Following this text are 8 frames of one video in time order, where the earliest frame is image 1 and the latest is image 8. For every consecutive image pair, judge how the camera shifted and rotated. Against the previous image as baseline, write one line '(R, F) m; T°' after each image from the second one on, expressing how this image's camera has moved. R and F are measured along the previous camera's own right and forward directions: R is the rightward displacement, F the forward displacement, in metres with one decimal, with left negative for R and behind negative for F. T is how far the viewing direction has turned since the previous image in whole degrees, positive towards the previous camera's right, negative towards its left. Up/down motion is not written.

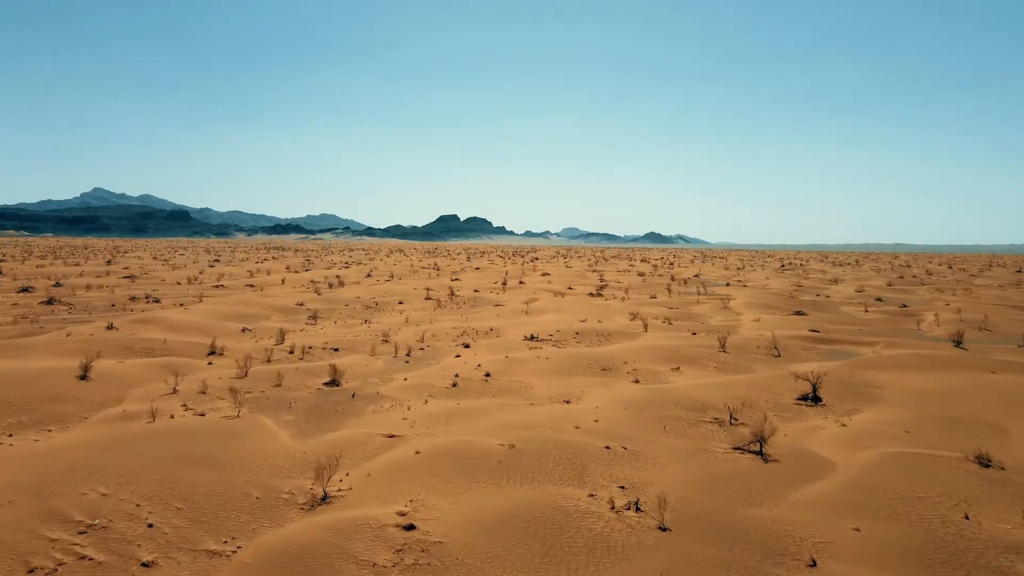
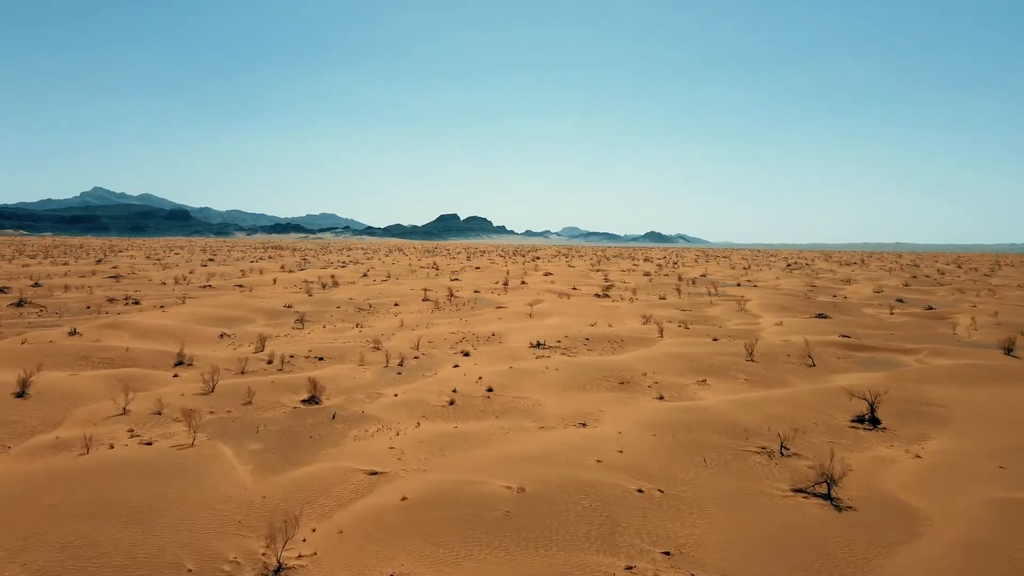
(-0.1, +1.3) m; 0°
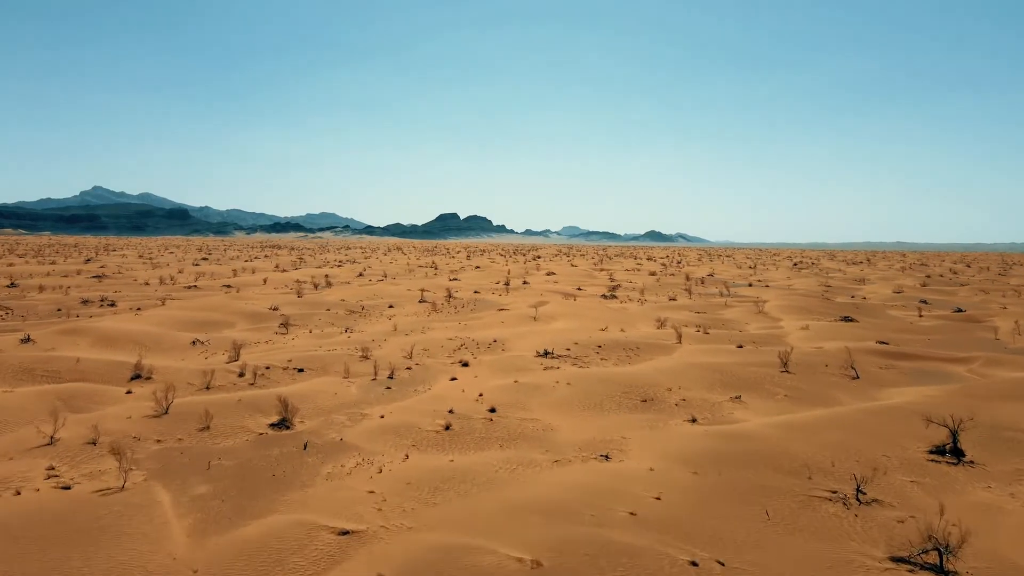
(-0.1, +1.4) m; 0°
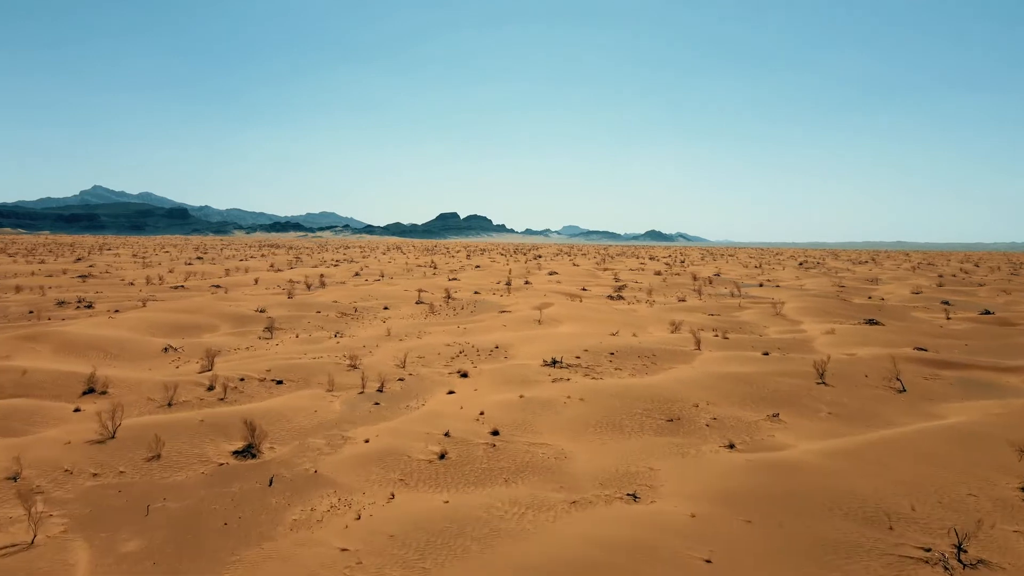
(-0.1, +1.1) m; 0°
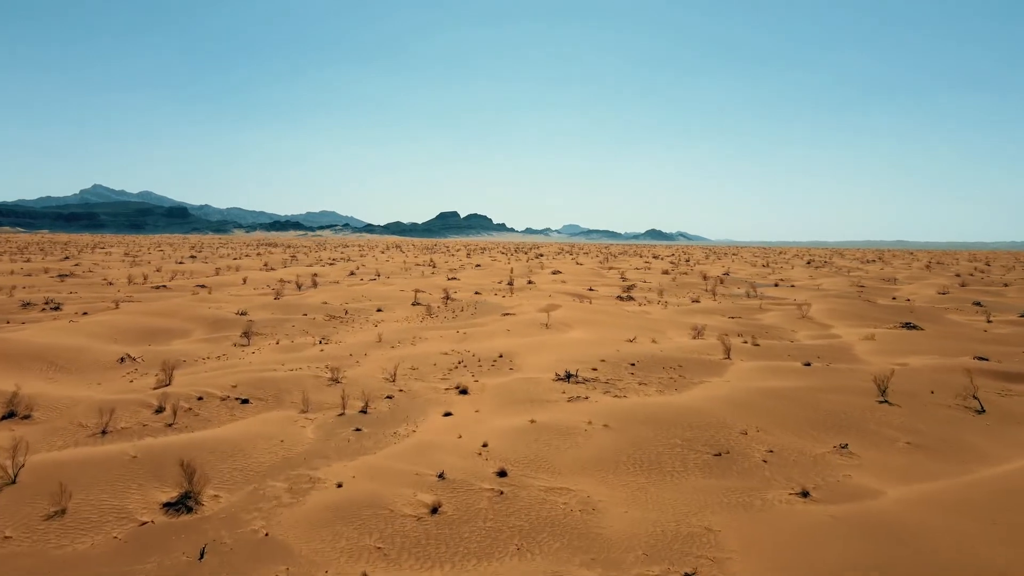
(-0.2, +1.4) m; 0°
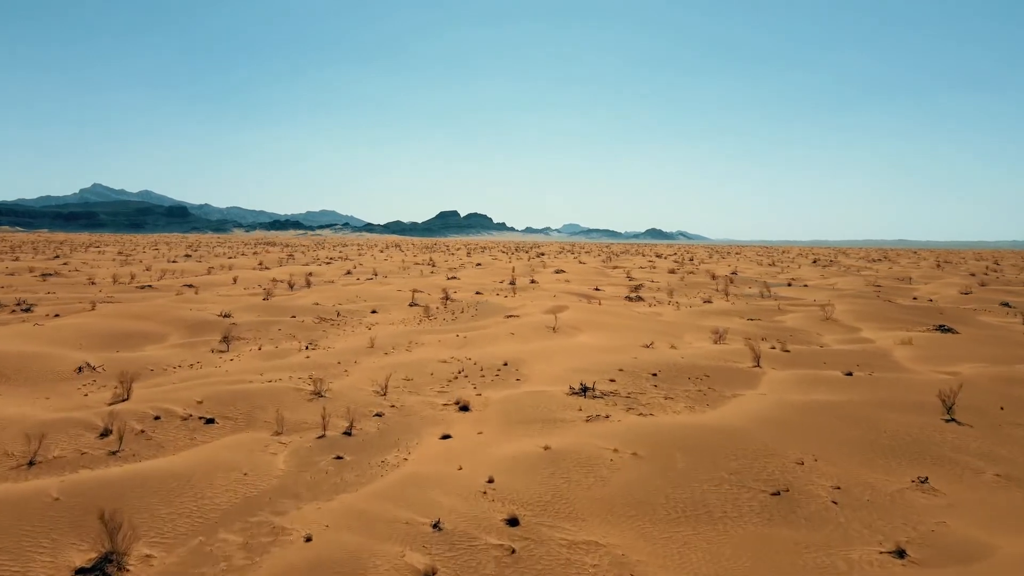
(-0.1, +1.1) m; 0°
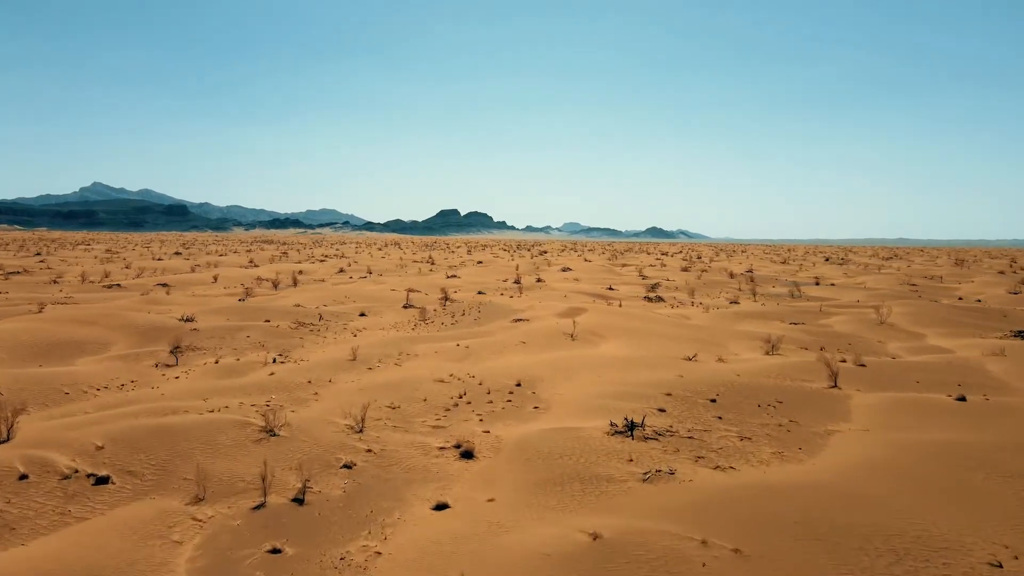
(-0.3, +2.0) m; 0°
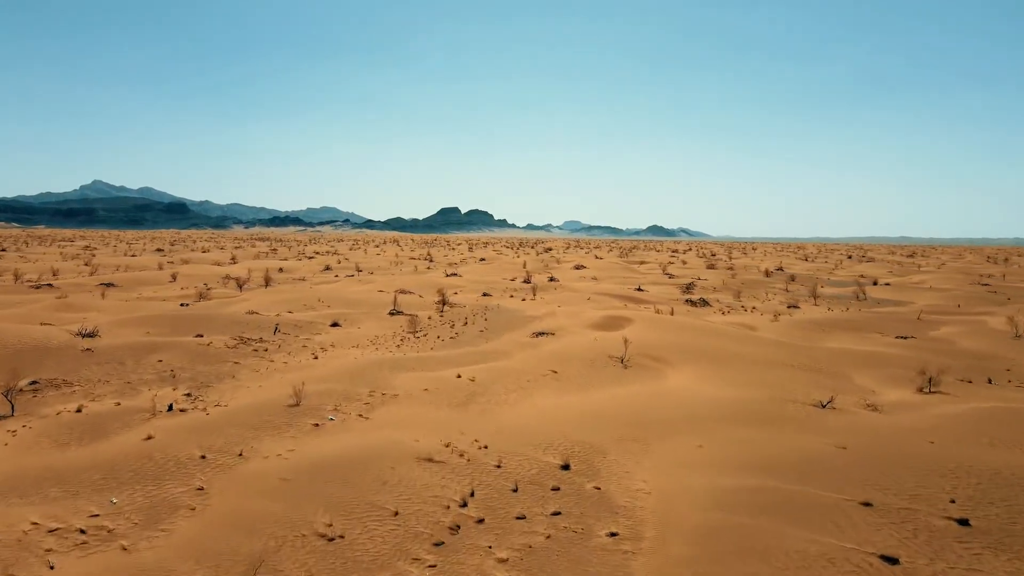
(-0.5, +3.4) m; 0°
